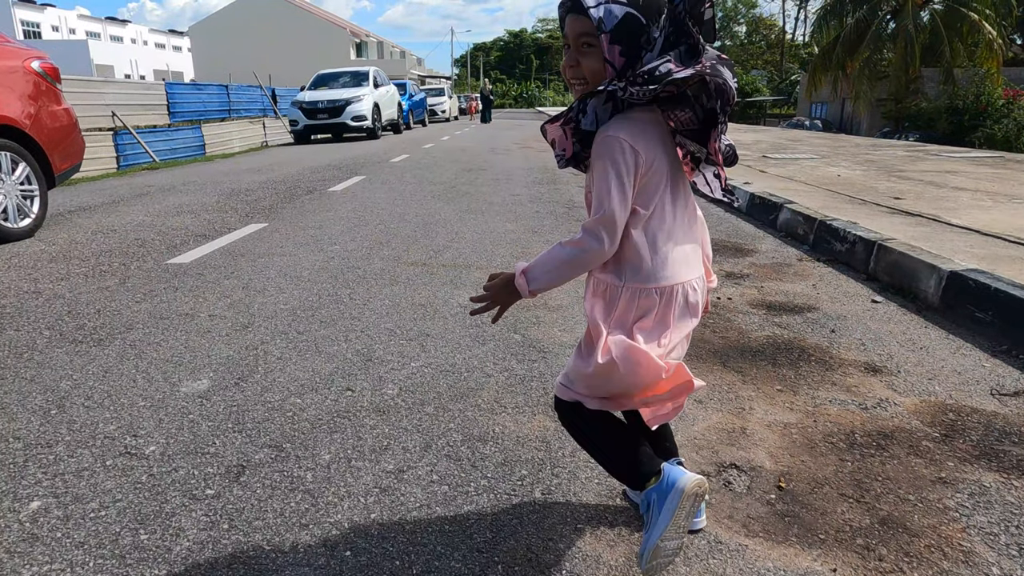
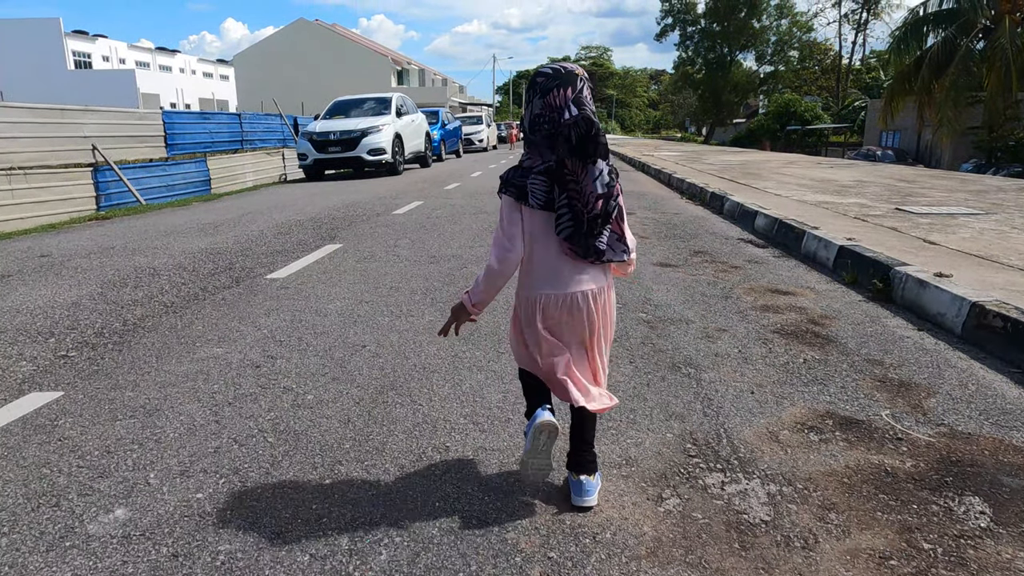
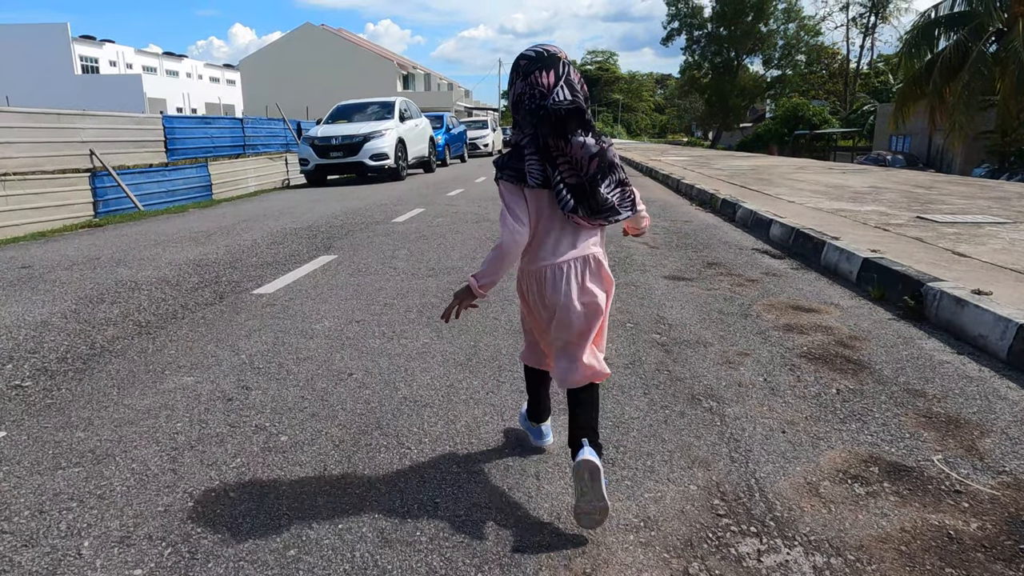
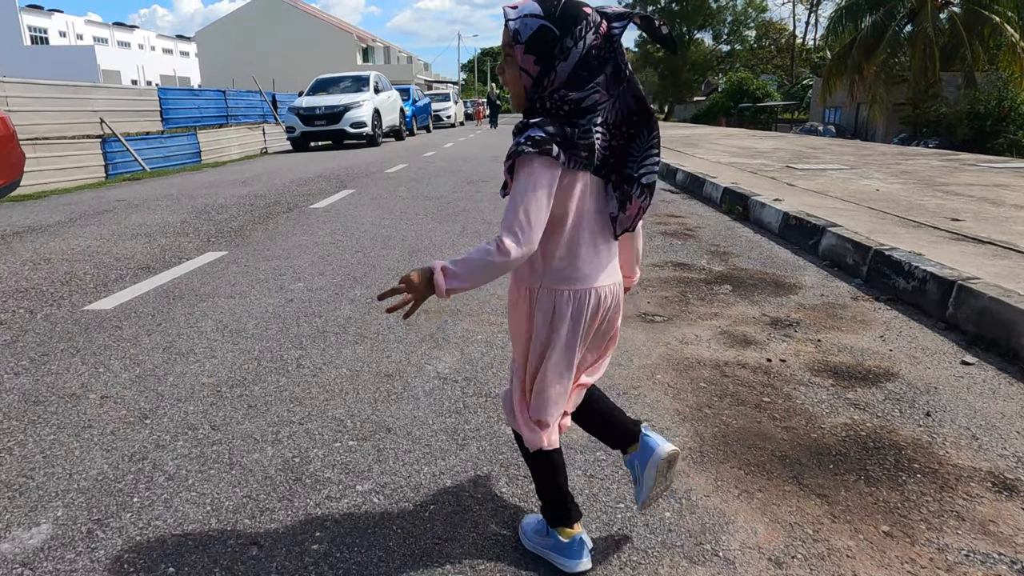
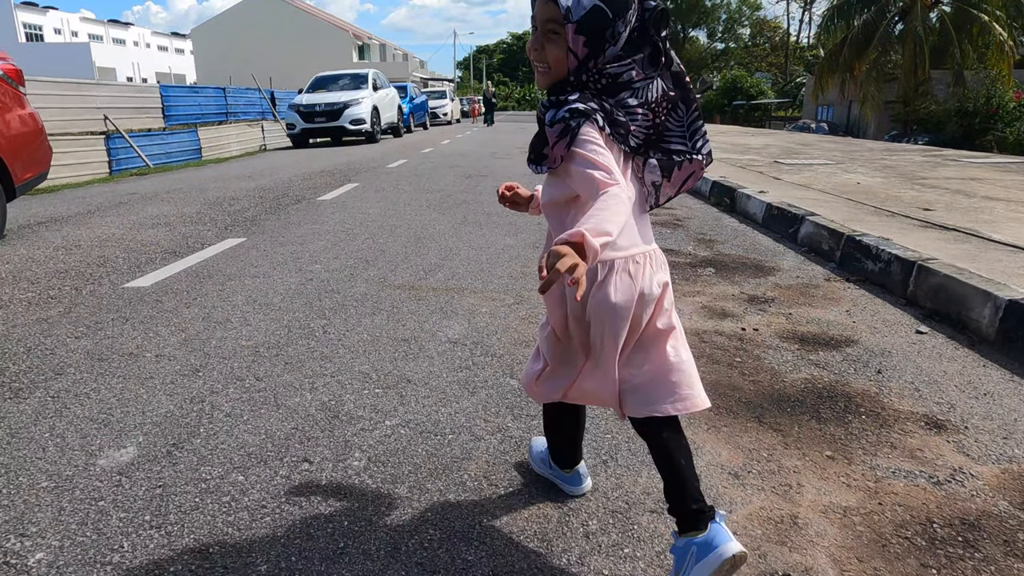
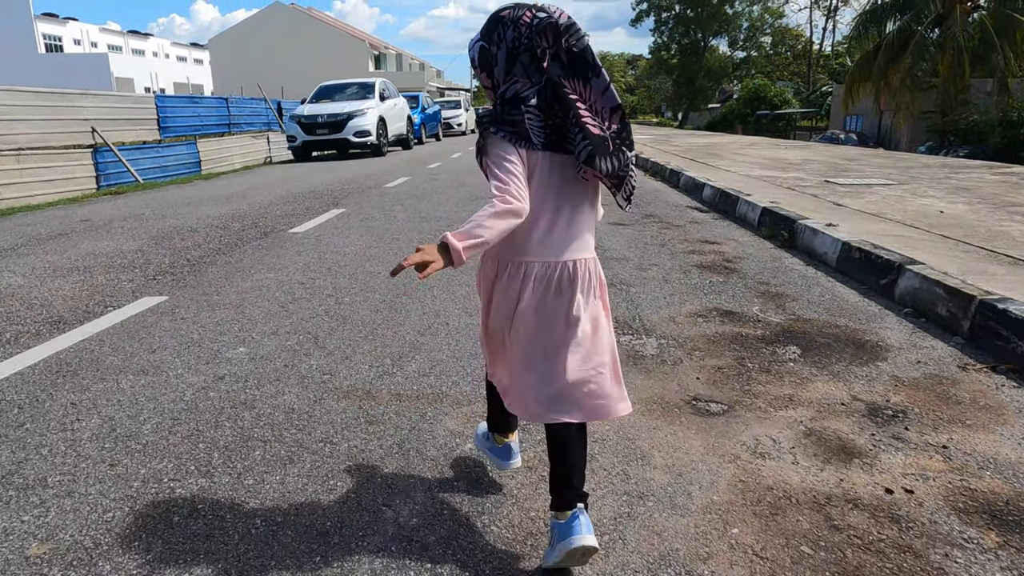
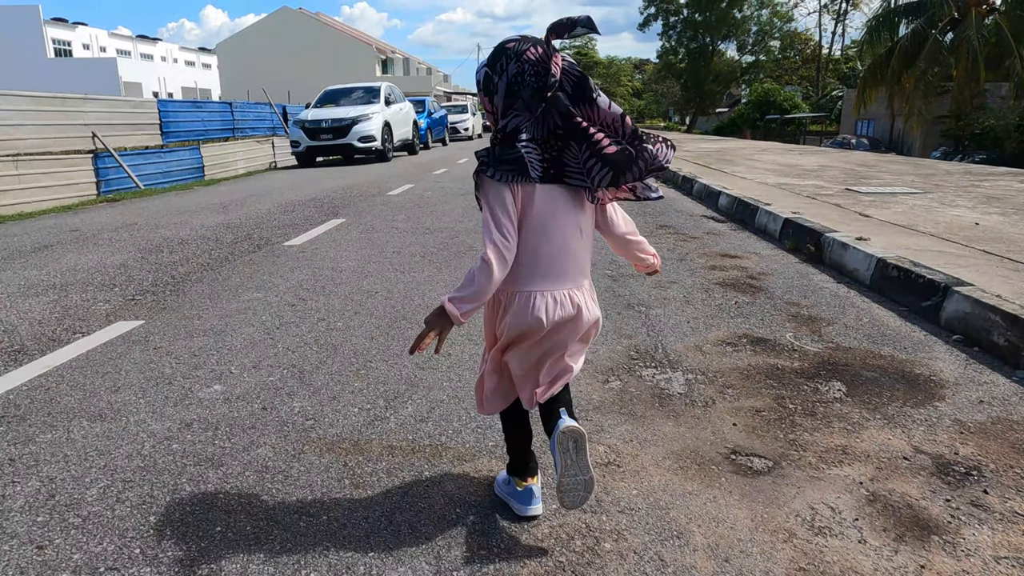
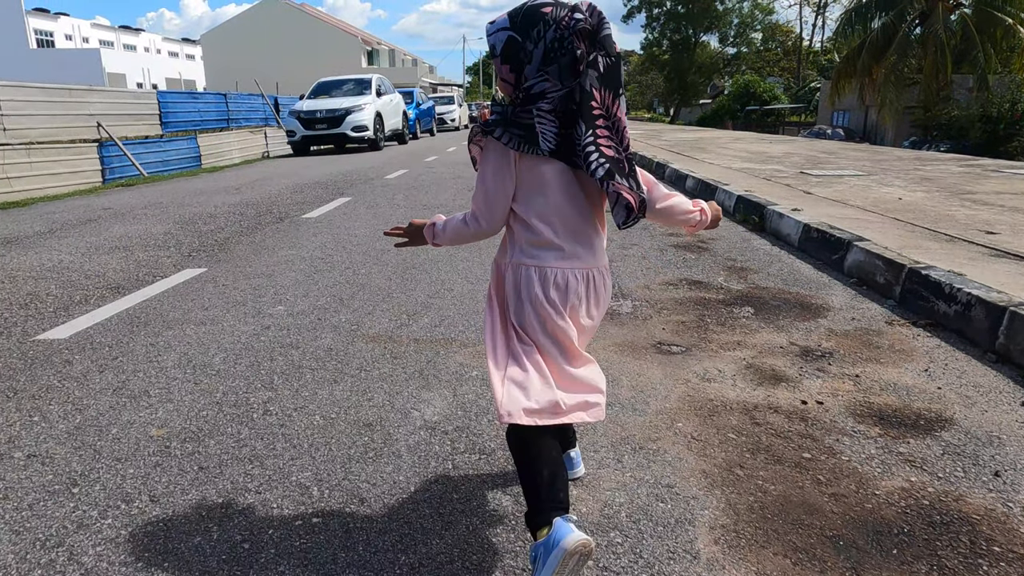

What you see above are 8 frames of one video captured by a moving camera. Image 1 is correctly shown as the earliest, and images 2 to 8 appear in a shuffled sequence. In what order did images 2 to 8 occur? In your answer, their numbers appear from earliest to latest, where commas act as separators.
5, 4, 8, 6, 7, 2, 3
